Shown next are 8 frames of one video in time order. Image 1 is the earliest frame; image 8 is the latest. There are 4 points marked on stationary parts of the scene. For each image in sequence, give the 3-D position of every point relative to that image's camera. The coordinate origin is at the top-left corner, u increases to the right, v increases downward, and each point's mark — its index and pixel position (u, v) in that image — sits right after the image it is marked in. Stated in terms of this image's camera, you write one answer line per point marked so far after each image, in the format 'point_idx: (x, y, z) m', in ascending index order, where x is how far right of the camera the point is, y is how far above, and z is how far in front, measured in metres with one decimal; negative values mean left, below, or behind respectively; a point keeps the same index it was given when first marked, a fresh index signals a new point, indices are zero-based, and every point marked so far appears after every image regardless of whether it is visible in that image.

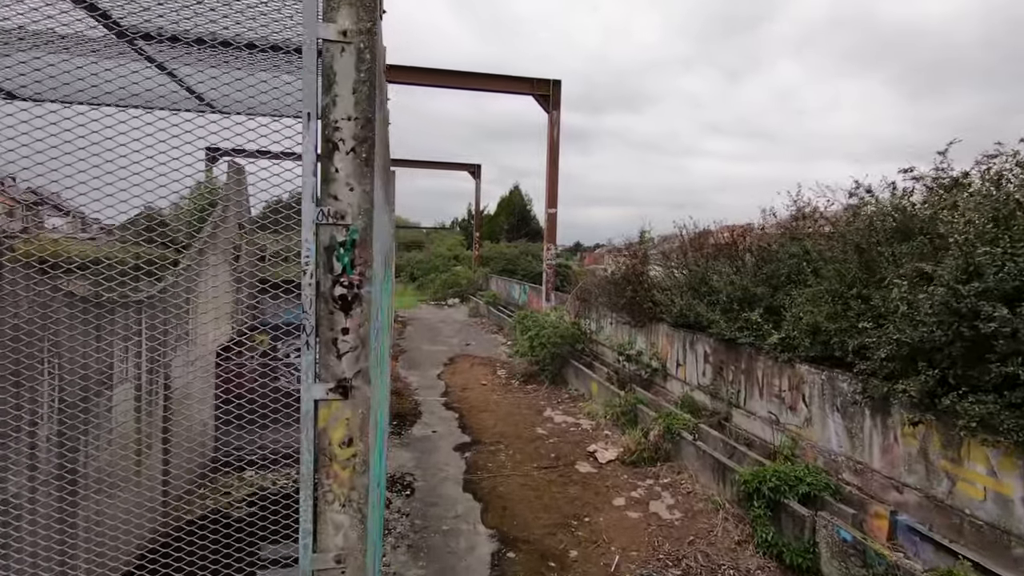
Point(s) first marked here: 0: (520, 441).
0: (+0.1, -2.2, +7.8) m
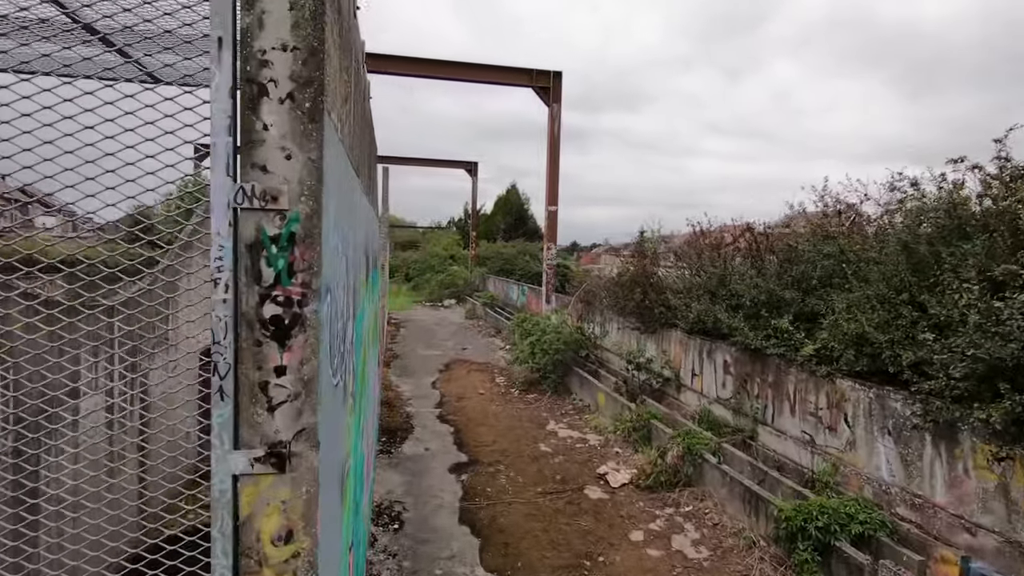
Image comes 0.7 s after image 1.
0: (+0.1, -2.3, +7.1) m
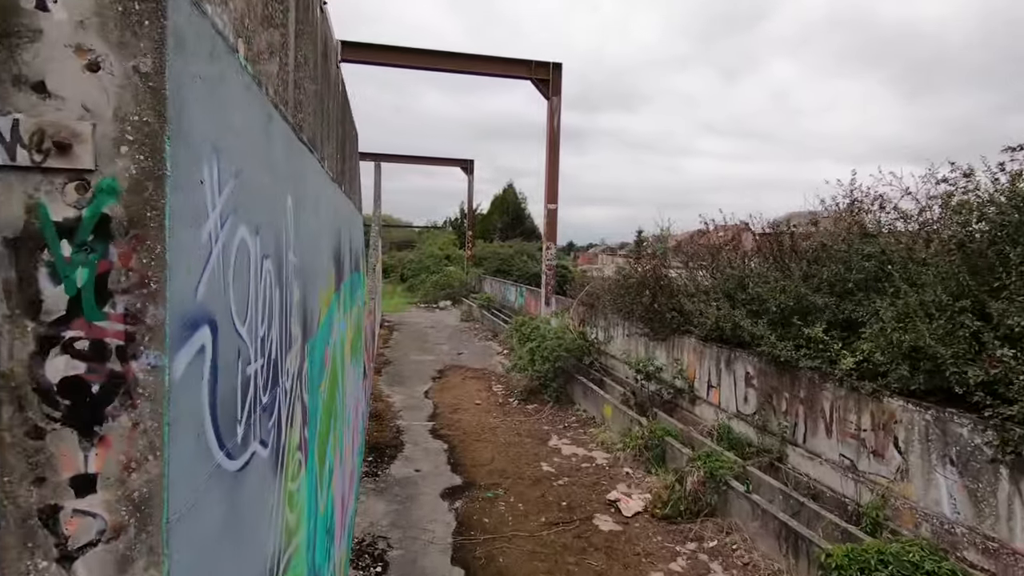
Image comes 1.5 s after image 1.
0: (+0.1, -2.3, +6.4) m
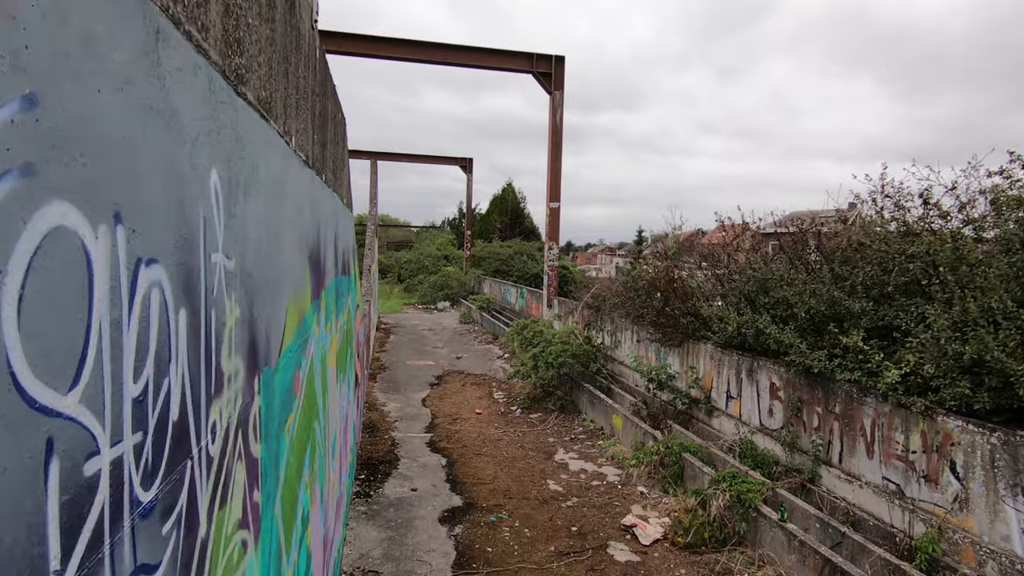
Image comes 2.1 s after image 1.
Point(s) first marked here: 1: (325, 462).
0: (+0.2, -2.3, +5.9) m
1: (-1.1, -1.1, +3.3) m
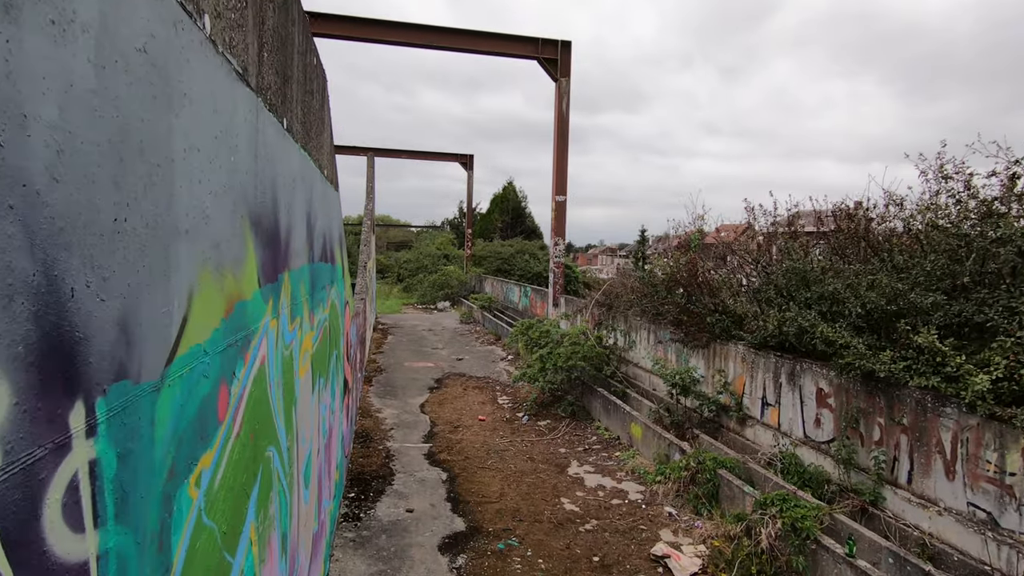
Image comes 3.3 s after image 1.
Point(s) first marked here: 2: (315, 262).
0: (+0.3, -2.3, +5.1) m
1: (-1.0, -1.0, +2.6) m
2: (-1.2, +0.2, +3.3) m
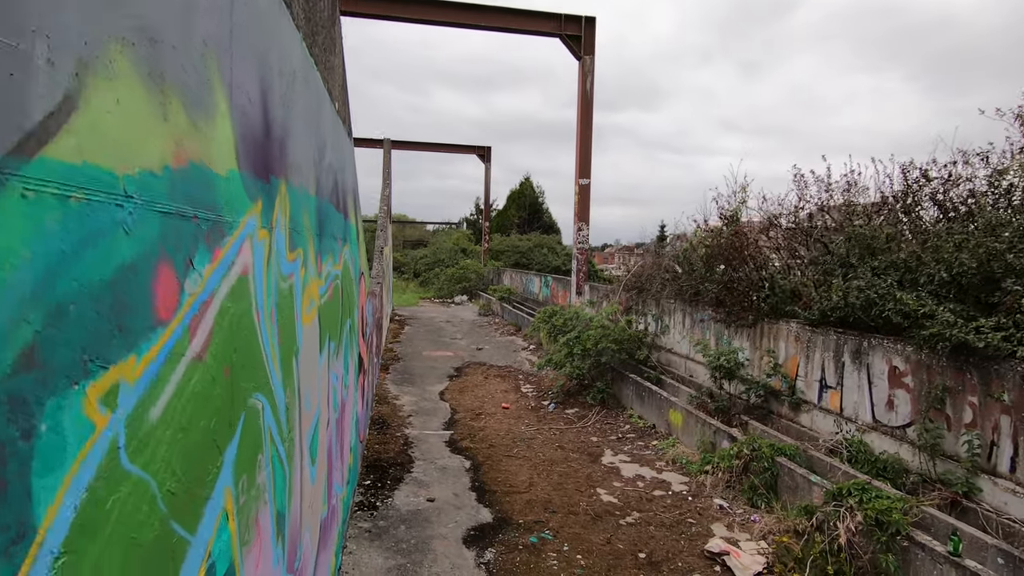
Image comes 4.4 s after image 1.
0: (+0.5, -2.0, +4.6) m
1: (-0.8, -0.7, +2.1) m
2: (-1.0, +0.5, +2.8) m
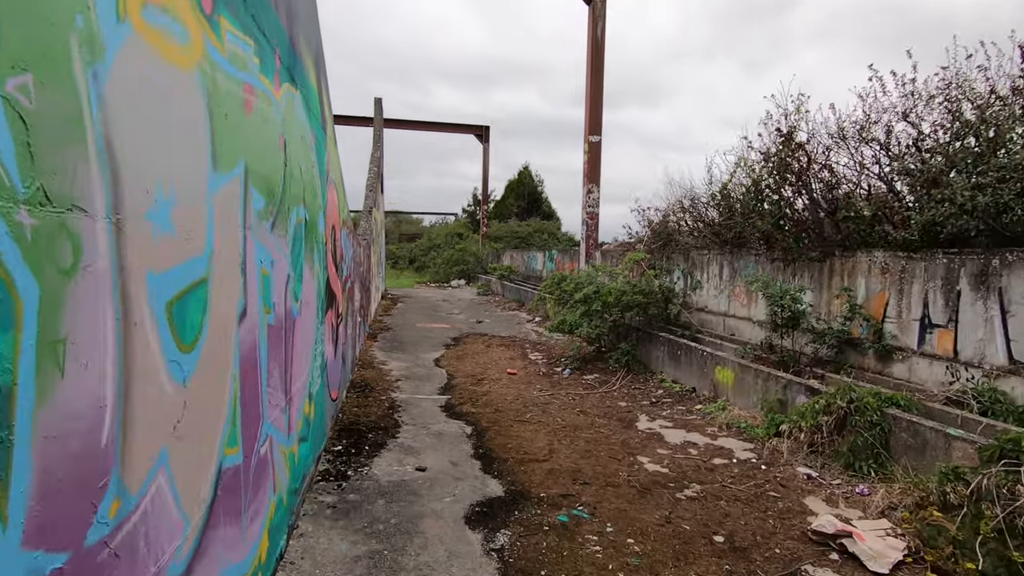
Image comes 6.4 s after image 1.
0: (+0.7, -1.3, +3.4) m
1: (-0.7, 0.0, +0.9) m
2: (-0.8, +1.1, +1.6) m
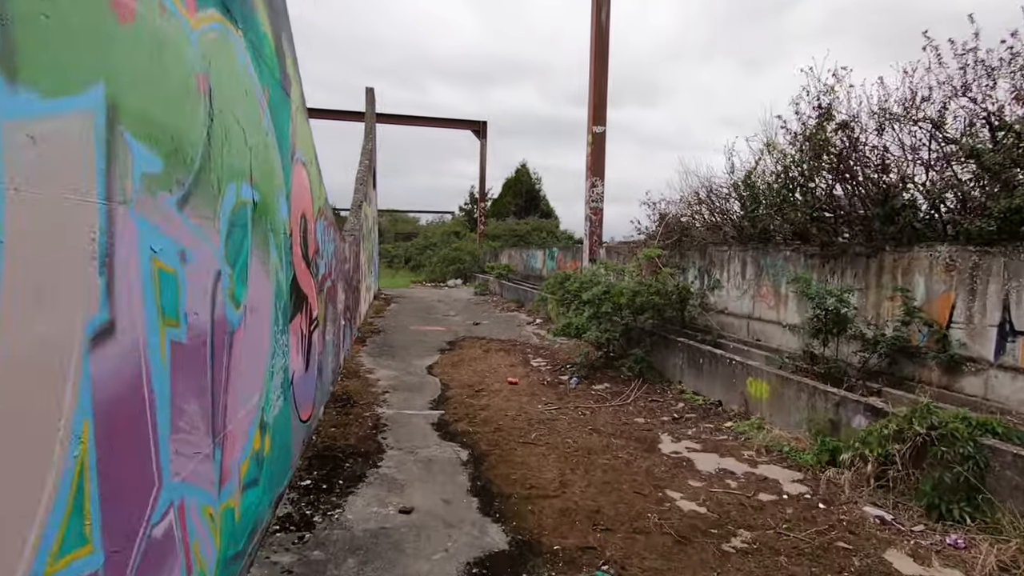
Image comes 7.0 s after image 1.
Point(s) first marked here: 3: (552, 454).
0: (+0.7, -1.3, +2.7) m
1: (-0.7, 0.0, +0.2) m
2: (-0.8, +1.1, +0.9) m
3: (+0.3, -1.2, +3.9) m
